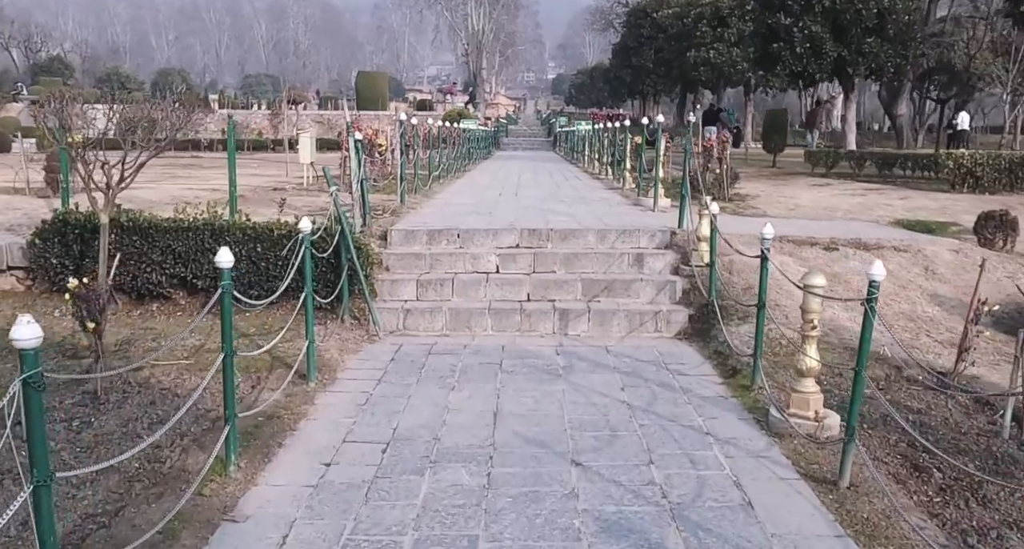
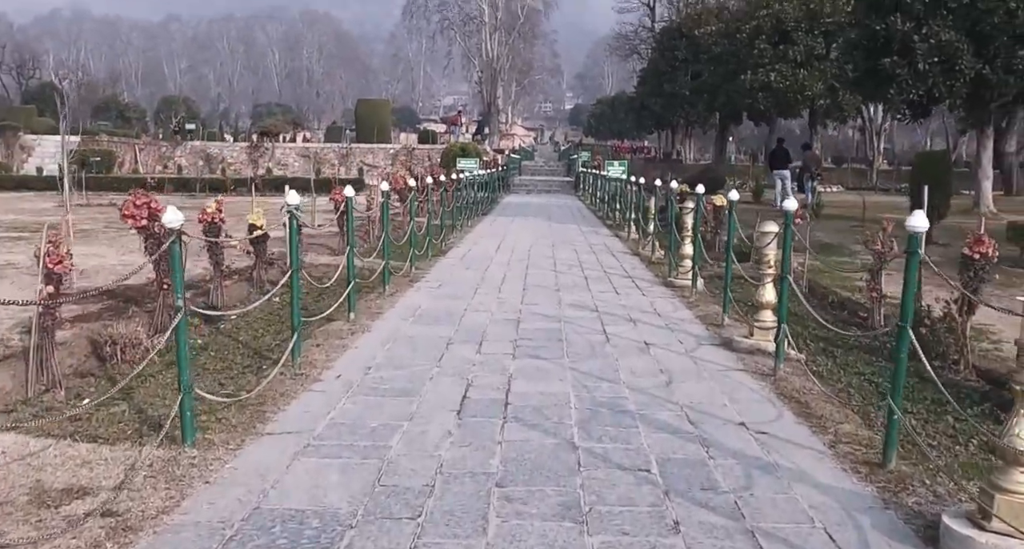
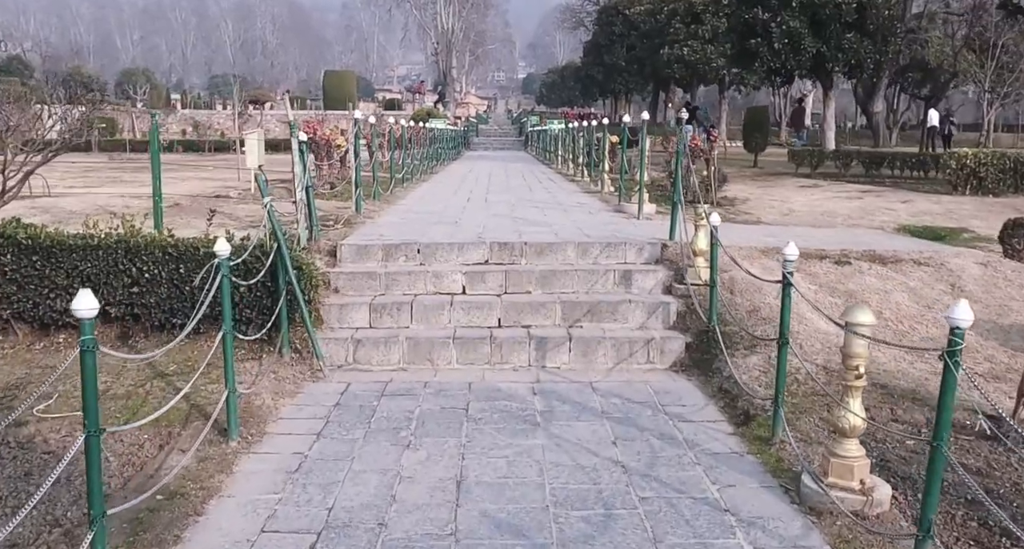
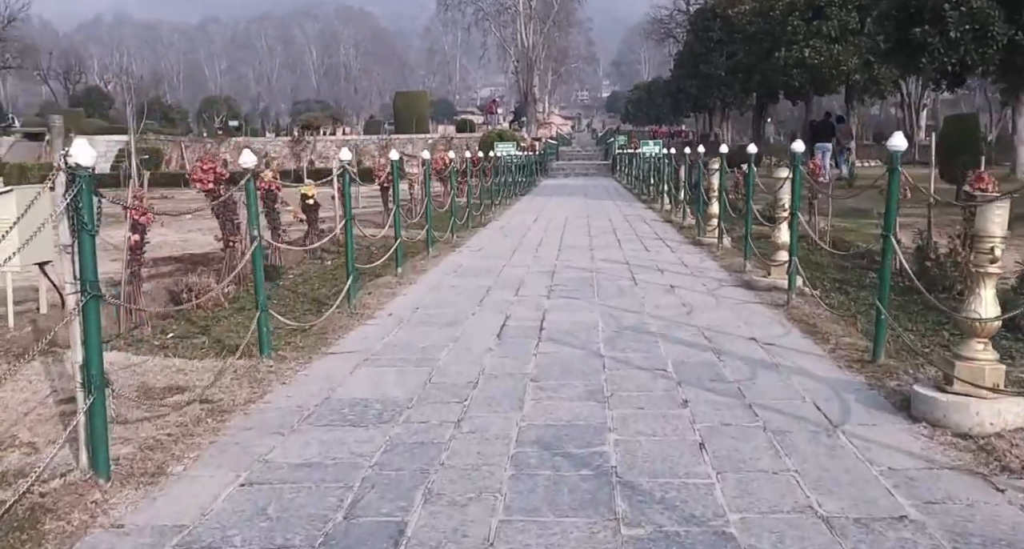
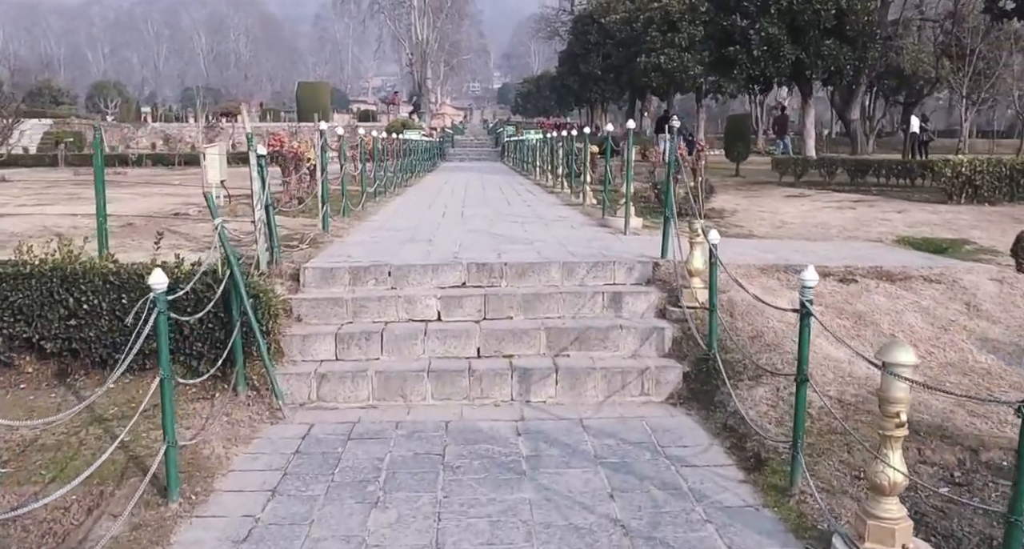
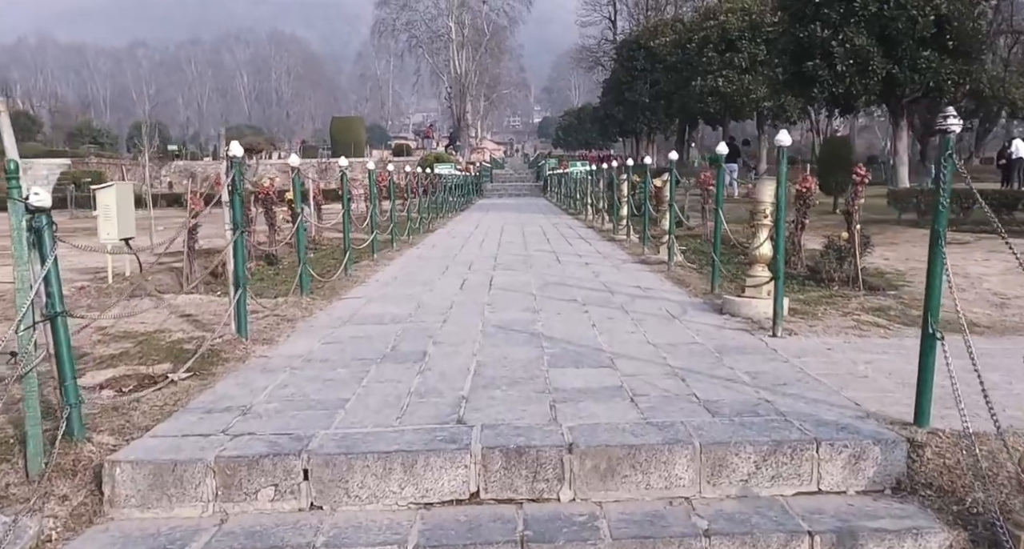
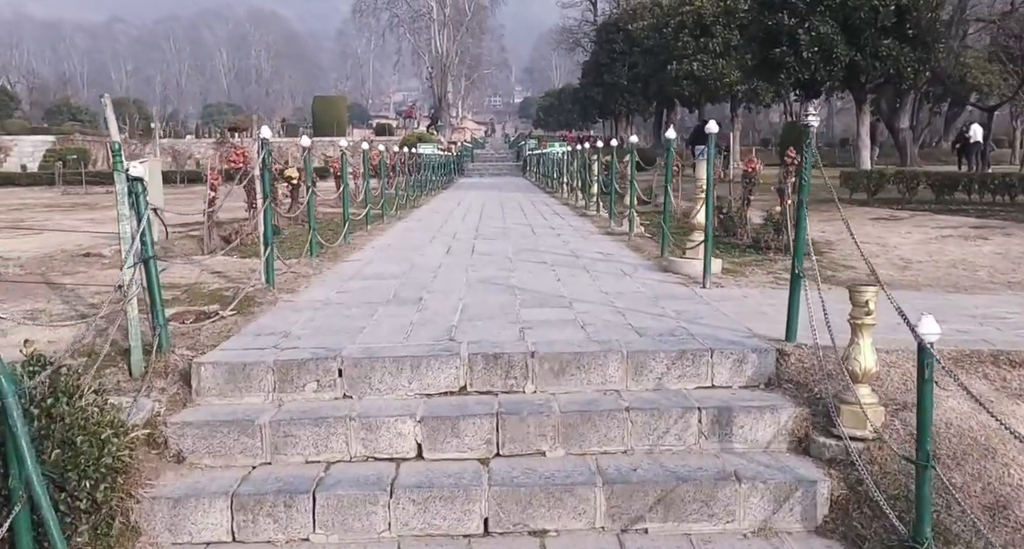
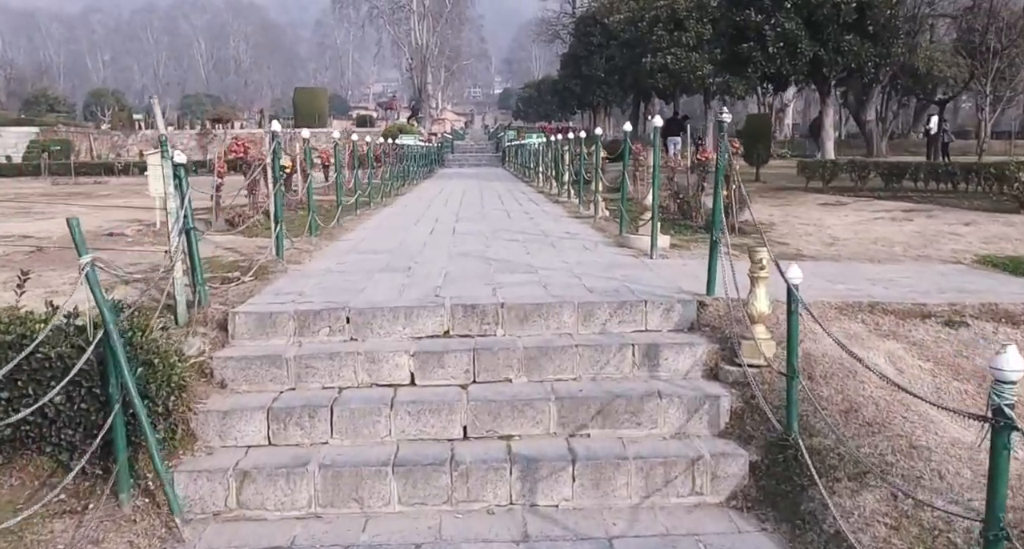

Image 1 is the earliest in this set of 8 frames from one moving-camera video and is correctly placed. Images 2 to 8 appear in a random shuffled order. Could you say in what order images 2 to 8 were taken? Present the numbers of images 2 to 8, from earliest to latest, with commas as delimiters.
3, 5, 8, 7, 6, 4, 2
